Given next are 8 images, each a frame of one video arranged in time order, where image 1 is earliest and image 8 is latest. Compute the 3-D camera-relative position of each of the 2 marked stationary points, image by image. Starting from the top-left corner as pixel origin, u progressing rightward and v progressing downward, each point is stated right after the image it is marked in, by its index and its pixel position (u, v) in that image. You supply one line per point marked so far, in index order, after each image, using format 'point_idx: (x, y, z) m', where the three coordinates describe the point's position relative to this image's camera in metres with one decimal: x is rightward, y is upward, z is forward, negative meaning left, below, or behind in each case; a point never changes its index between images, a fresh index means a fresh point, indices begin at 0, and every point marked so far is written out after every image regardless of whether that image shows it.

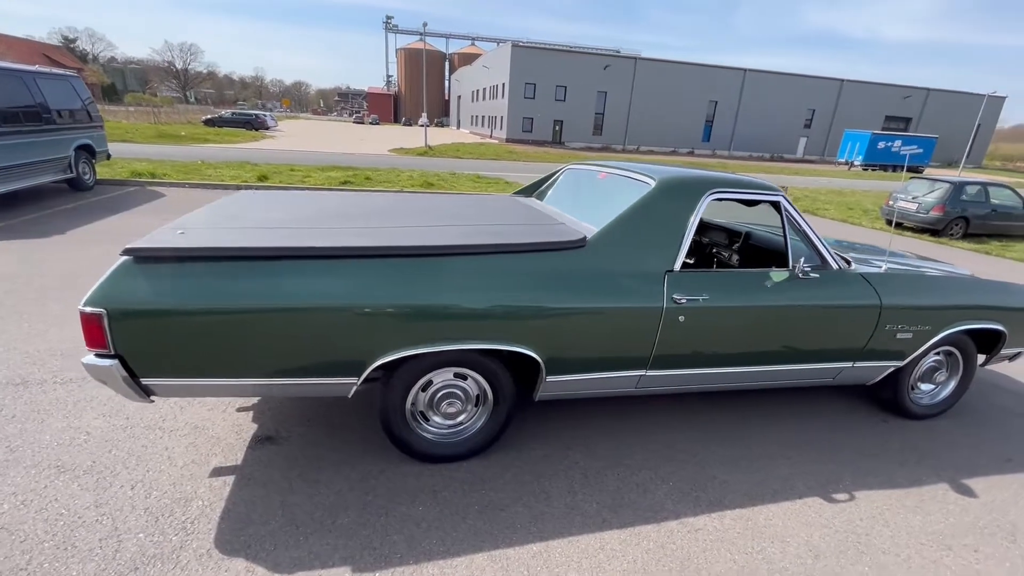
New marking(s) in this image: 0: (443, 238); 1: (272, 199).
0: (-0.4, +0.3, +2.9) m
1: (-1.6, +0.6, +3.5) m
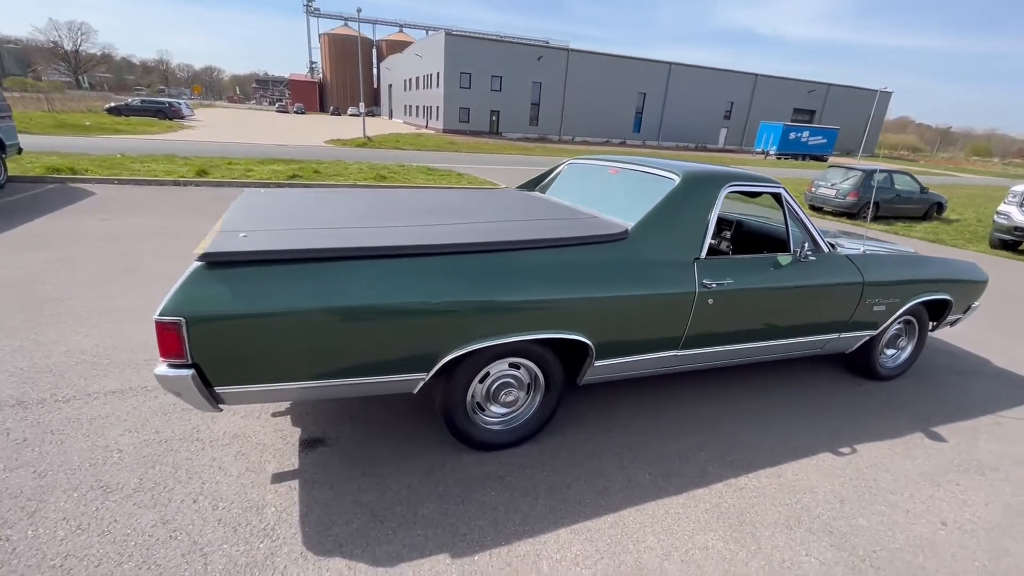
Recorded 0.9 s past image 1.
0: (-0.1, +0.3, +3.0) m
1: (-1.4, +0.6, +3.4) m
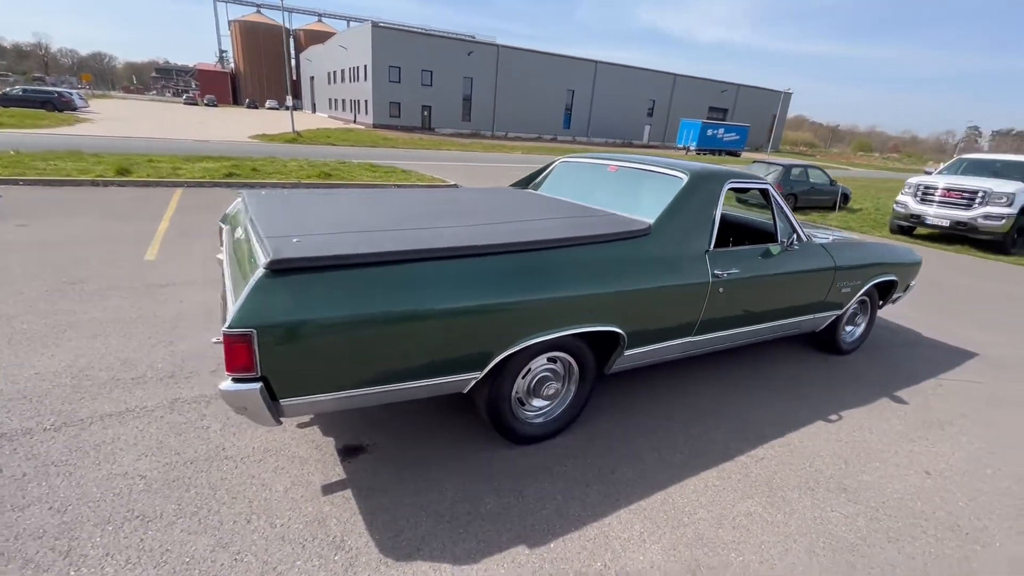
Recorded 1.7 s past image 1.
0: (+0.1, +0.3, +3.0) m
1: (-1.3, +0.5, +3.3) m
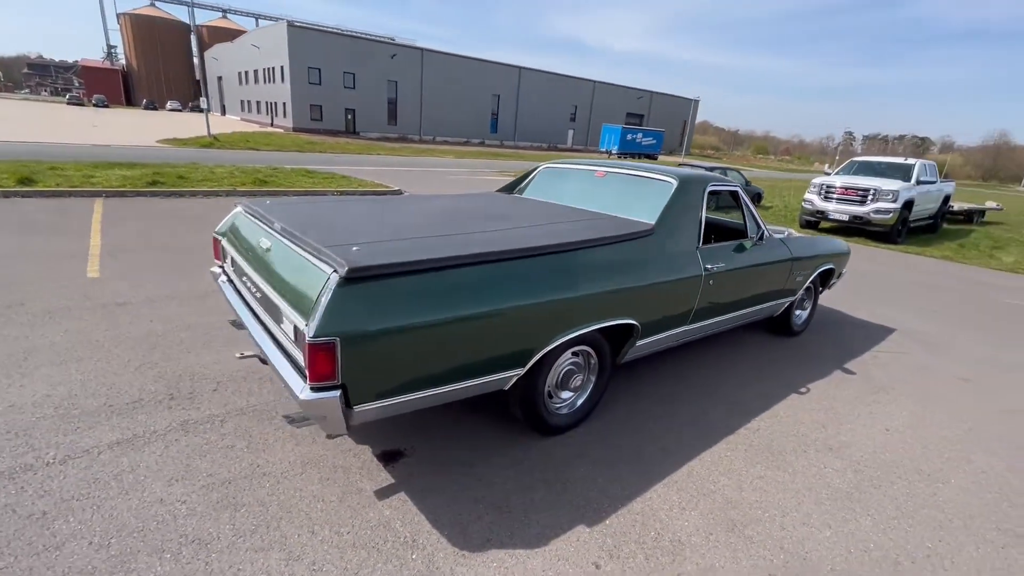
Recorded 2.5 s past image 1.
0: (+0.3, +0.4, +3.2) m
1: (-1.2, +0.5, +3.2) m
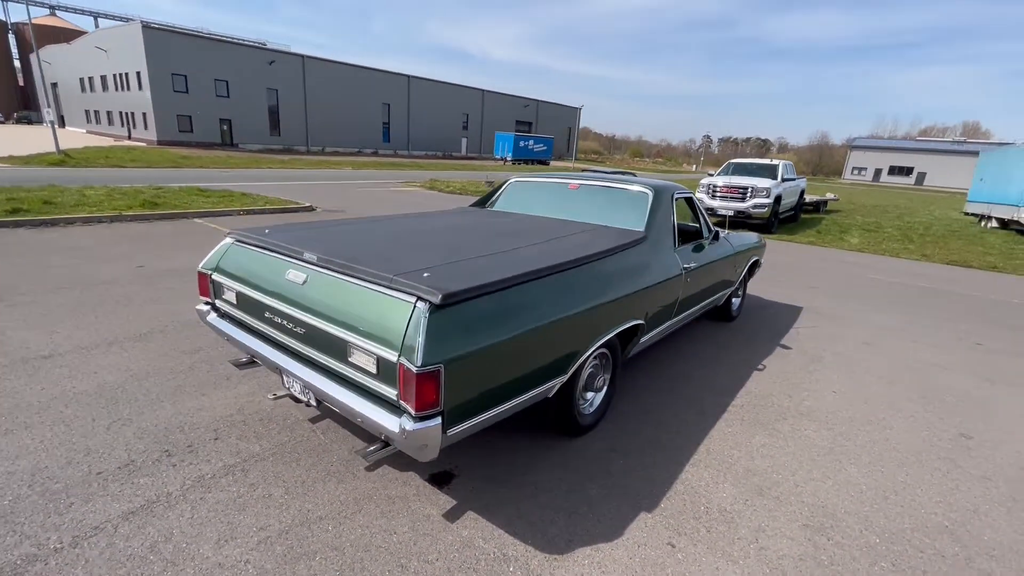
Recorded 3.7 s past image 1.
0: (+0.4, +0.3, +3.4) m
1: (-1.0, +0.3, +3.2) m
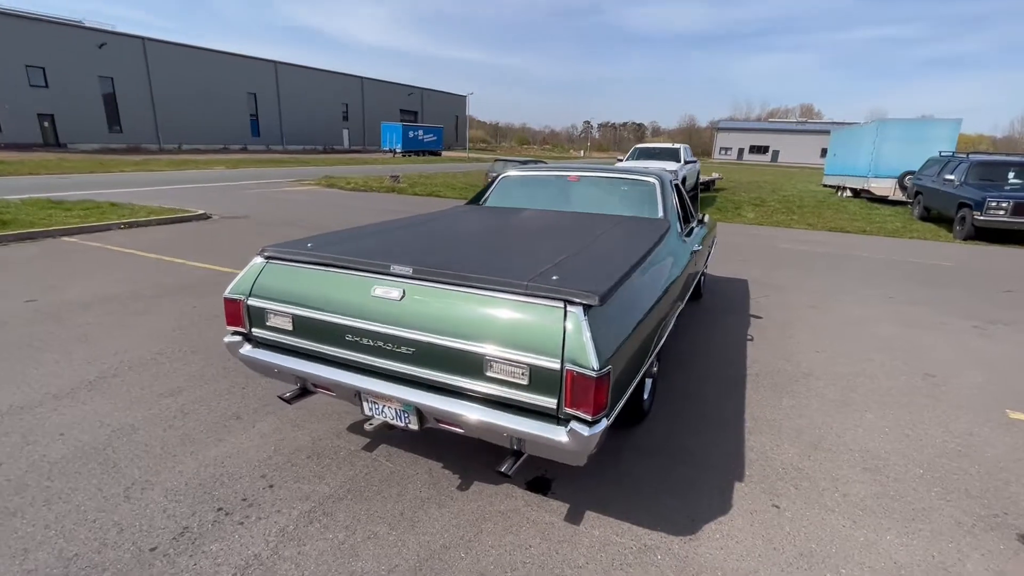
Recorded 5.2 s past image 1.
0: (+0.7, +0.3, +3.5) m
1: (-0.6, +0.2, +2.9) m
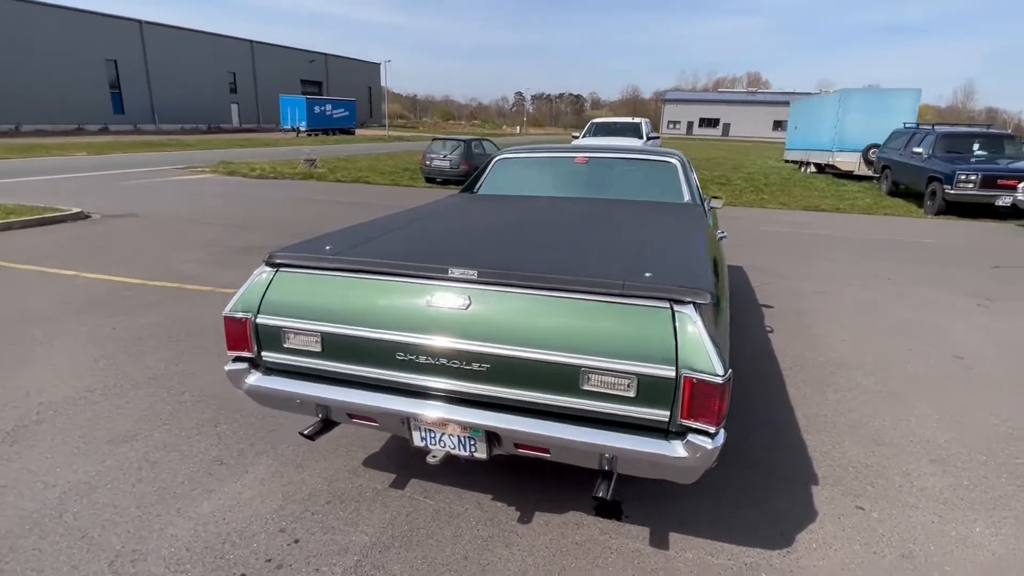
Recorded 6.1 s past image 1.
0: (+1.0, +0.4, +3.2) m
1: (-0.3, +0.2, +2.6) m
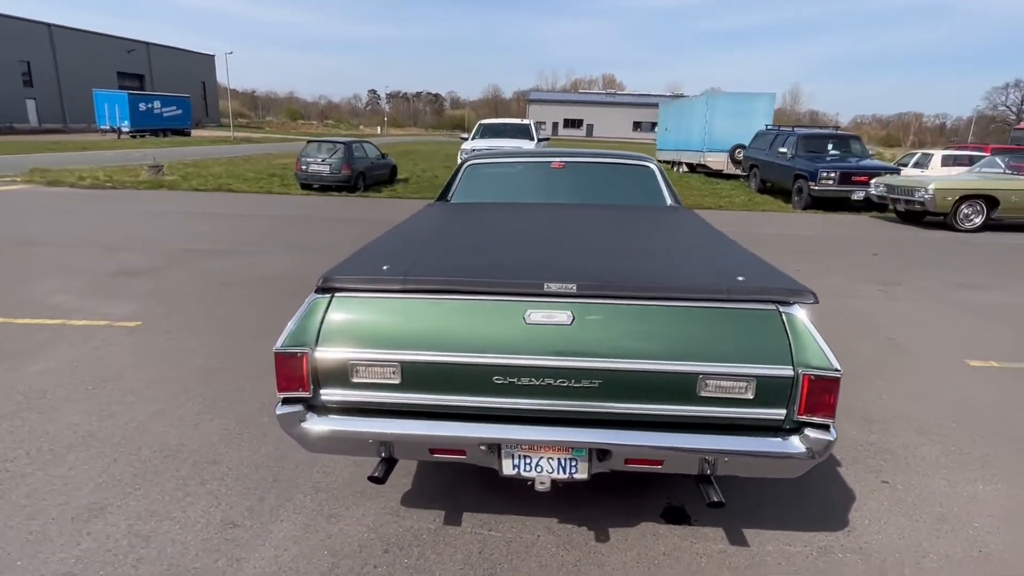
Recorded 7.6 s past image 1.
0: (+1.2, +0.4, +3.3) m
1: (0.0, +0.1, +2.5) m
